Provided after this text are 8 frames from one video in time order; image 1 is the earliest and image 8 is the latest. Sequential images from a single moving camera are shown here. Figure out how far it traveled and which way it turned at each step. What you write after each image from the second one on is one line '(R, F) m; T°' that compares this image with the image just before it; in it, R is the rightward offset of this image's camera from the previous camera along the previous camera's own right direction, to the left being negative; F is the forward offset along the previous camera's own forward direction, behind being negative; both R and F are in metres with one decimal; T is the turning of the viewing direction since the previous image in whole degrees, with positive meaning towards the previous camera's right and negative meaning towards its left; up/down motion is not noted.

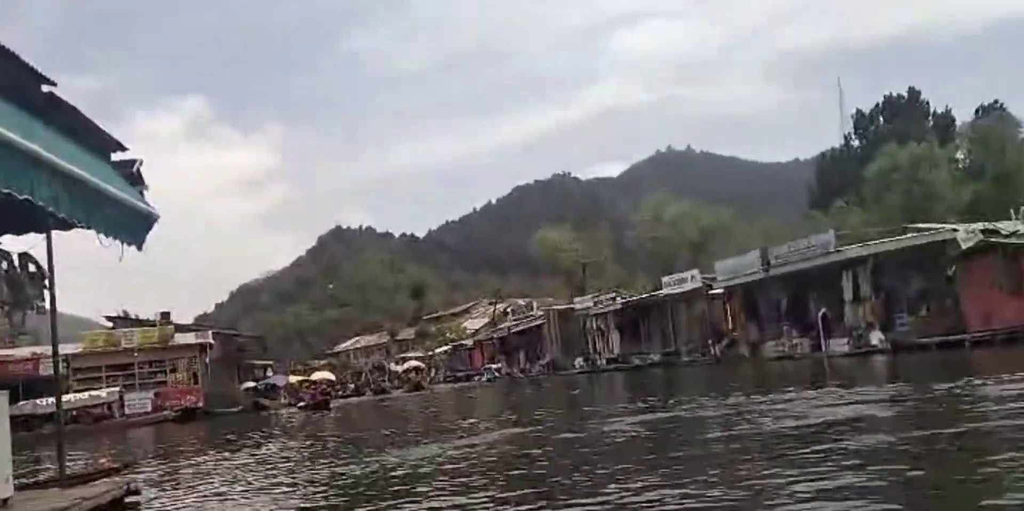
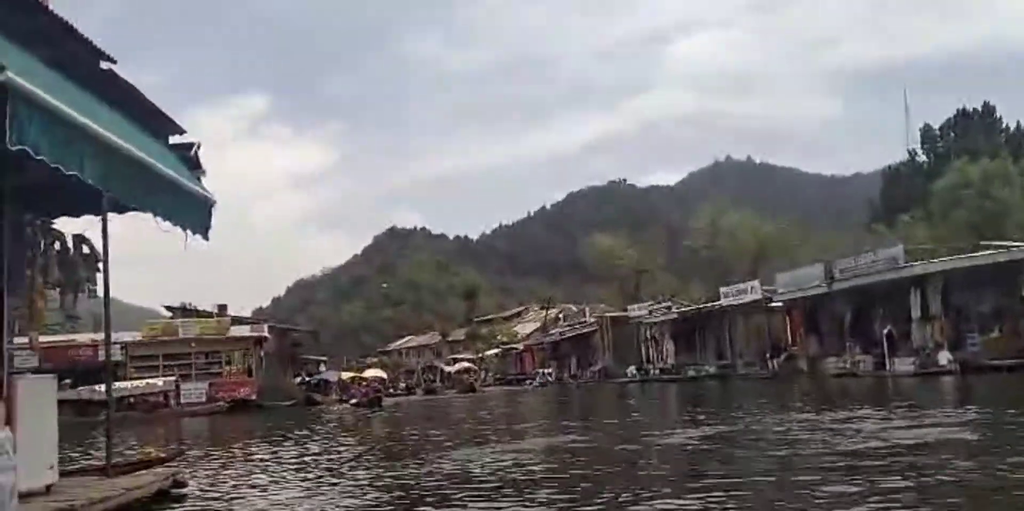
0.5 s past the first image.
(-0.1, +0.4) m; -3°
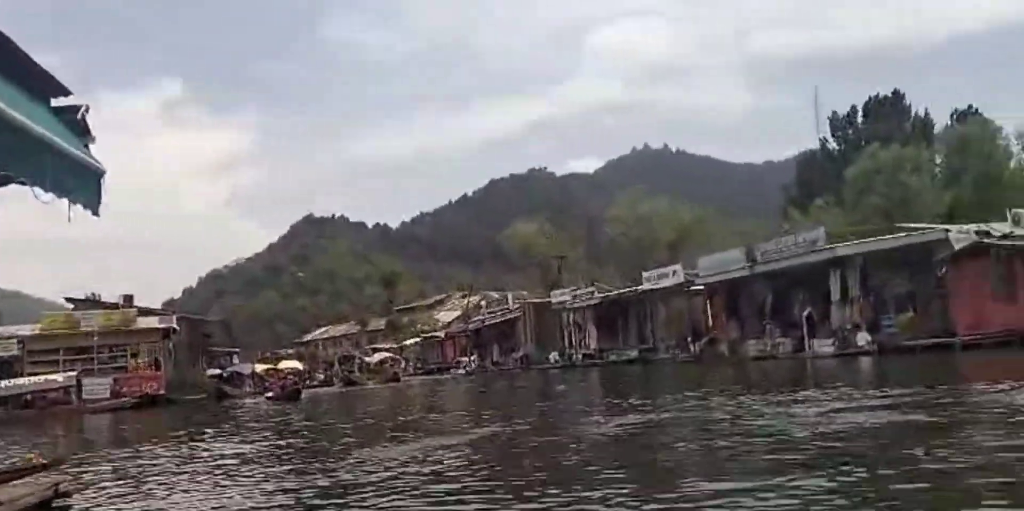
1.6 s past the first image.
(-0.1, +0.8) m; +5°
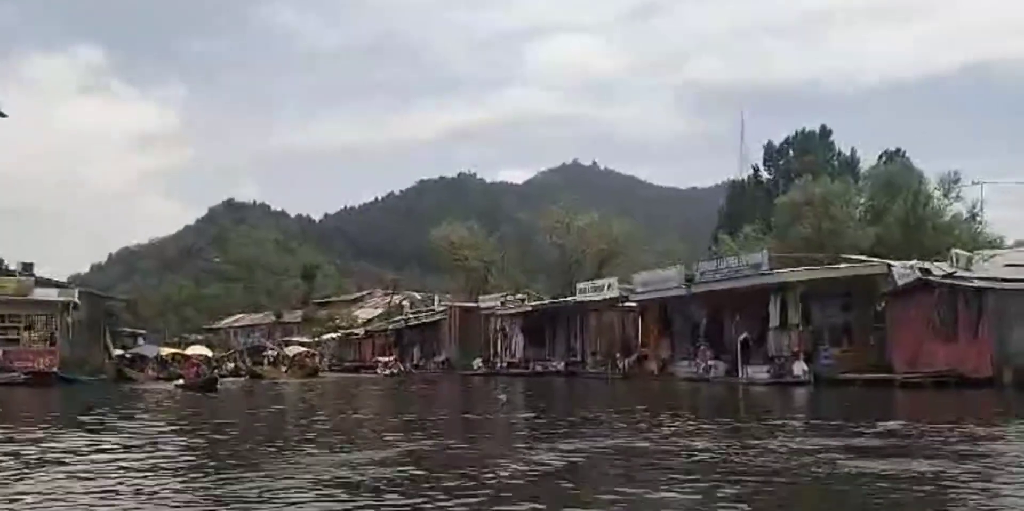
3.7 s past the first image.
(-0.5, +1.6) m; +5°
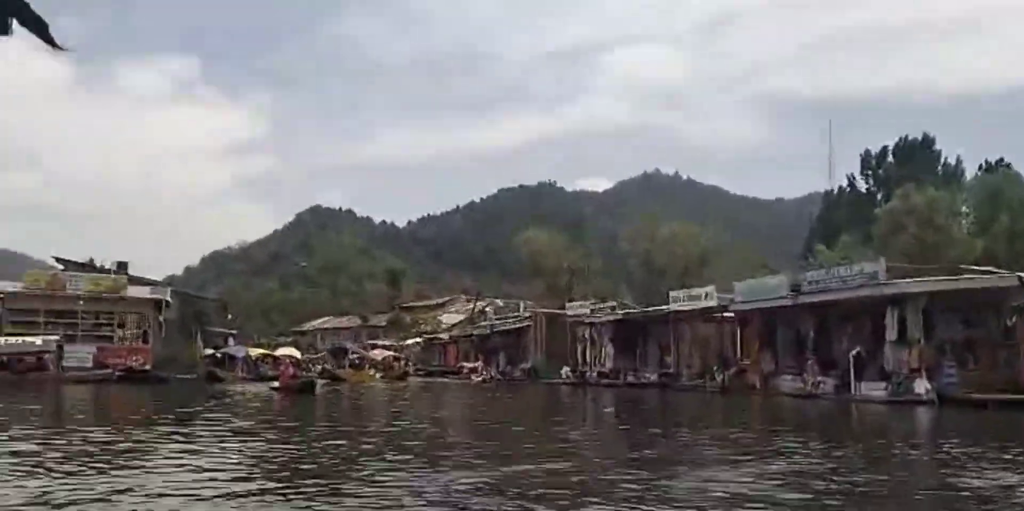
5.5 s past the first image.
(-0.7, +1.3) m; -5°
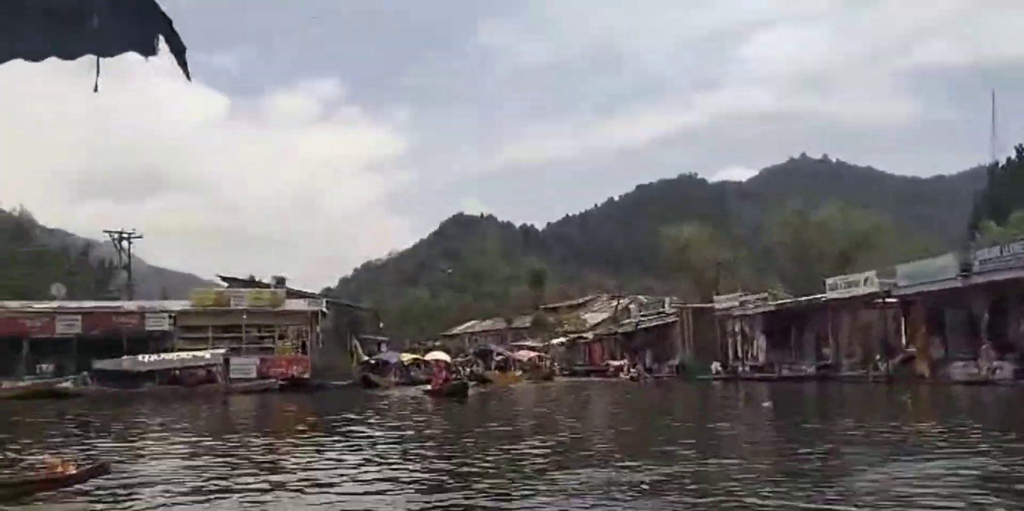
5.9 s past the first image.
(0.0, +0.3) m; -9°
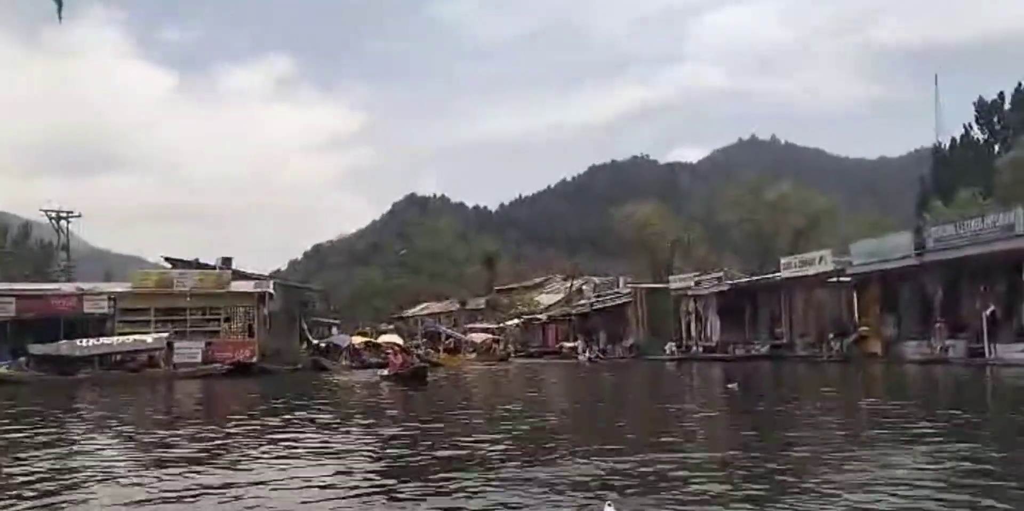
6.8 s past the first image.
(0.0, +0.8) m; +3°
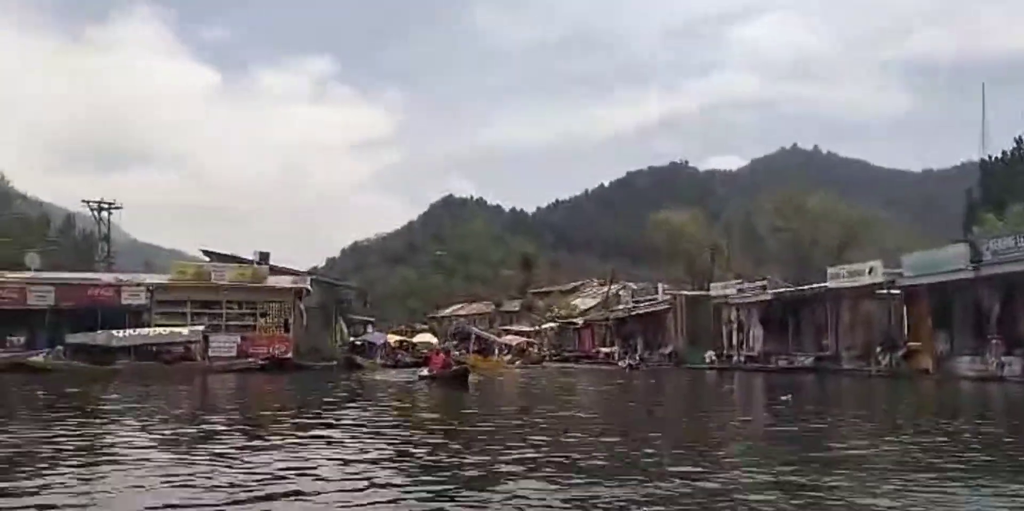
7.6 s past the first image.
(-0.2, +0.6) m; -2°
